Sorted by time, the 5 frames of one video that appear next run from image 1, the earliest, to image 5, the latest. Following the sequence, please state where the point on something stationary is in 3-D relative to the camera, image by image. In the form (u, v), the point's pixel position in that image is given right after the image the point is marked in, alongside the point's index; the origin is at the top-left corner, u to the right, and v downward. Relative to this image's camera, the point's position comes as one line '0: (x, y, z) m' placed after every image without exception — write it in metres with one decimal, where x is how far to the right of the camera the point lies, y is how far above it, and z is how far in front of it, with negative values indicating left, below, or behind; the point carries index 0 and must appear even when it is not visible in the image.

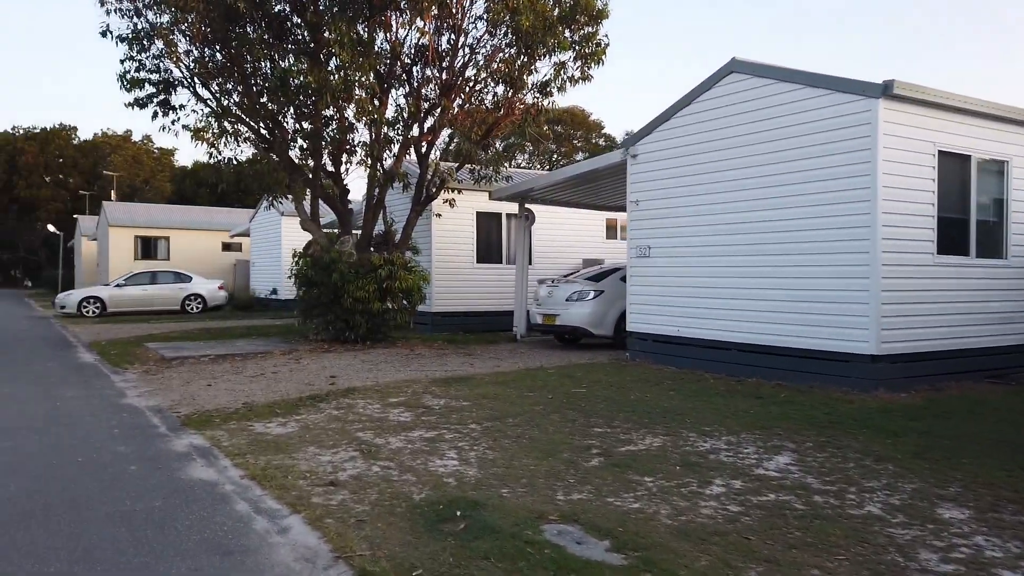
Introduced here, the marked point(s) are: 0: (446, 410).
0: (-0.7, -1.4, +8.5) m
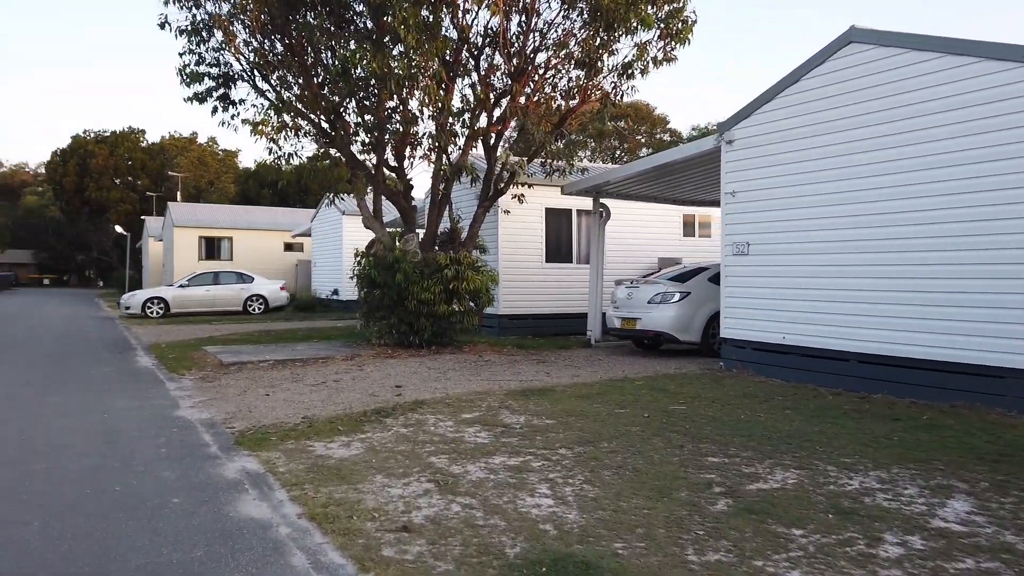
0: (+0.2, -1.4, +7.4) m
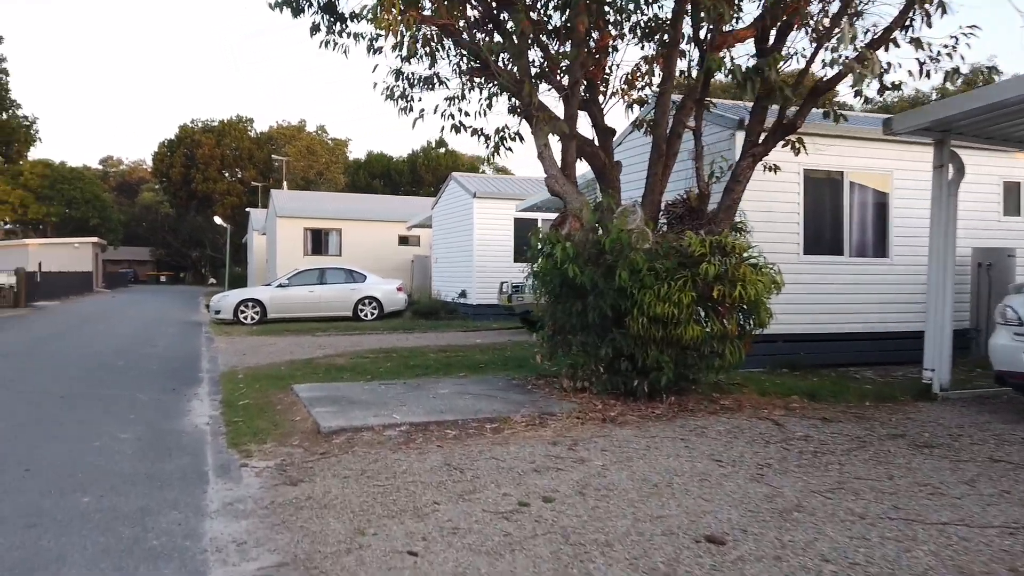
0: (+2.5, -1.5, +1.3) m
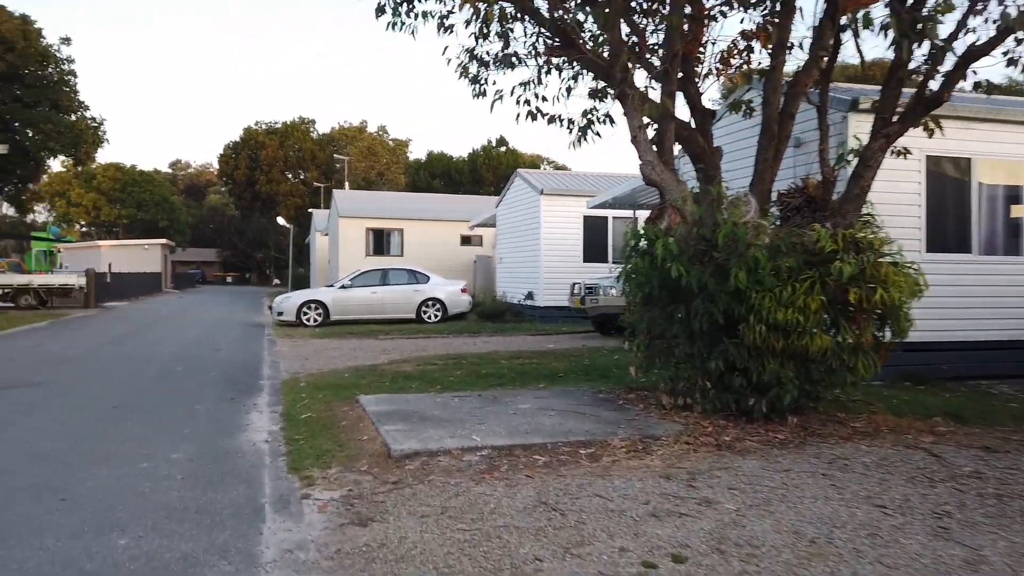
0: (+2.8, -1.5, +0.1) m
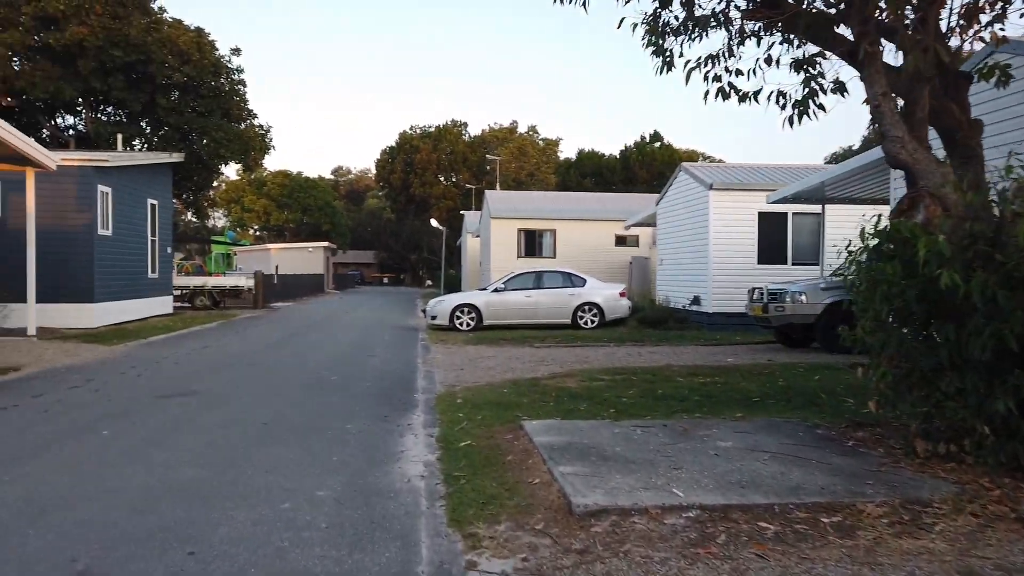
0: (+3.0, -1.6, -1.7) m
